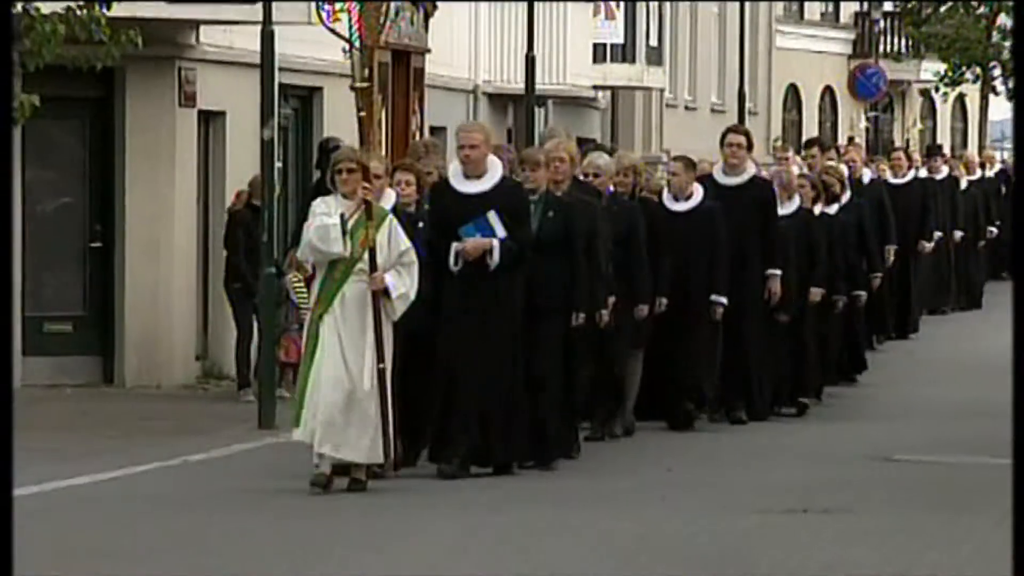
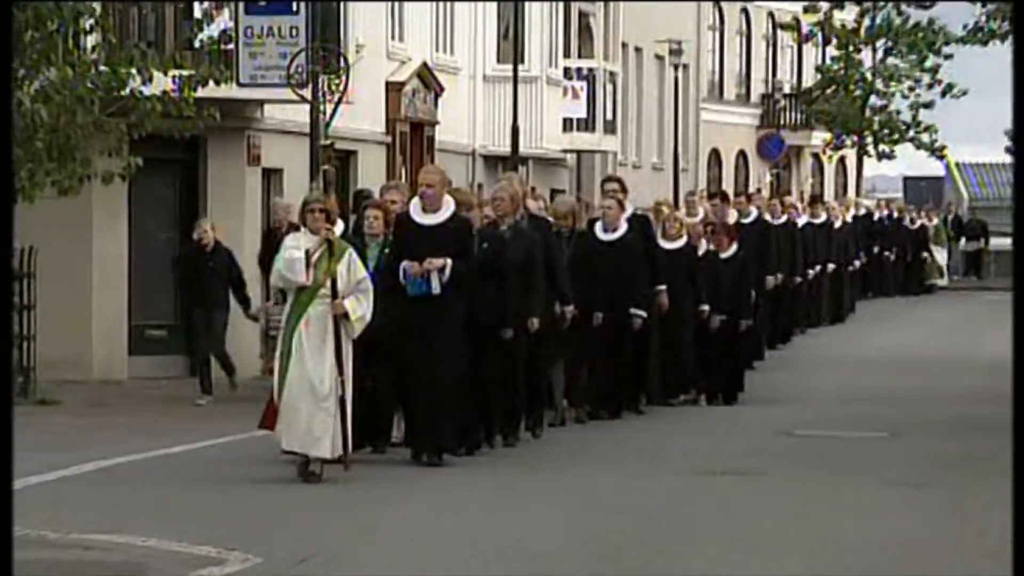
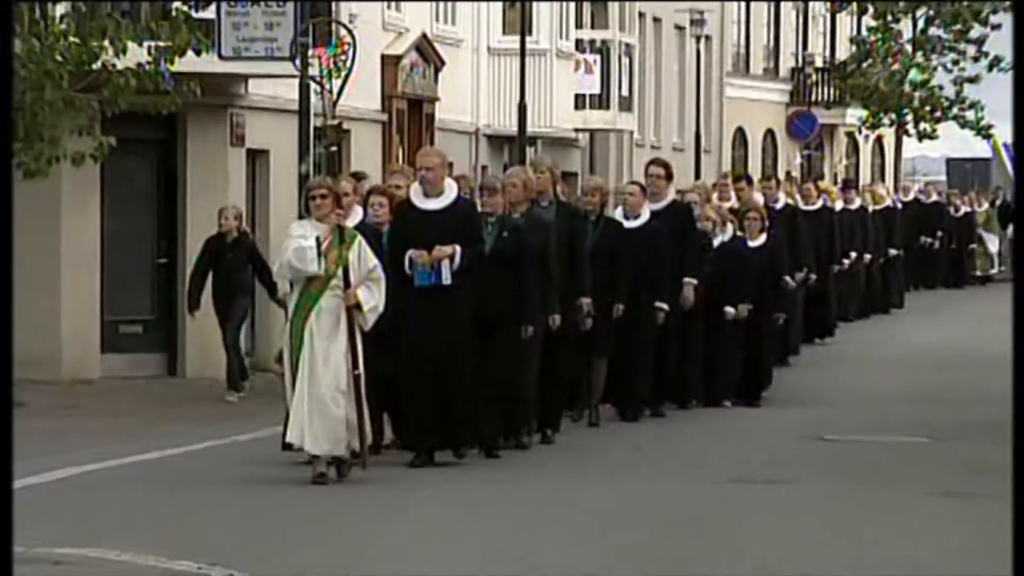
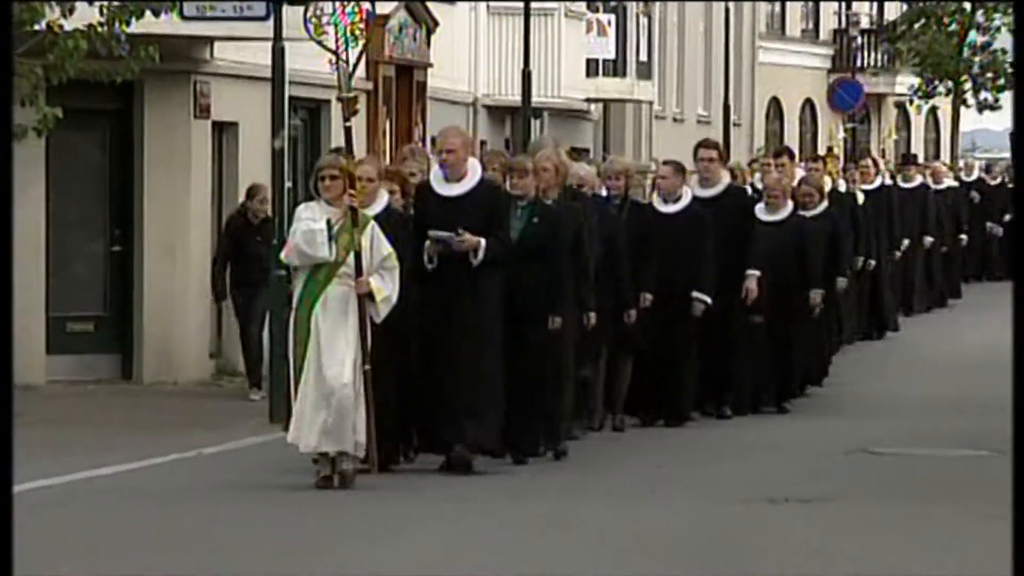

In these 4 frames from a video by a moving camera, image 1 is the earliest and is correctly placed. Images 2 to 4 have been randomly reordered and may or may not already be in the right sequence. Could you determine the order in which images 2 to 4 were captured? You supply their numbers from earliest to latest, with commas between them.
4, 3, 2
